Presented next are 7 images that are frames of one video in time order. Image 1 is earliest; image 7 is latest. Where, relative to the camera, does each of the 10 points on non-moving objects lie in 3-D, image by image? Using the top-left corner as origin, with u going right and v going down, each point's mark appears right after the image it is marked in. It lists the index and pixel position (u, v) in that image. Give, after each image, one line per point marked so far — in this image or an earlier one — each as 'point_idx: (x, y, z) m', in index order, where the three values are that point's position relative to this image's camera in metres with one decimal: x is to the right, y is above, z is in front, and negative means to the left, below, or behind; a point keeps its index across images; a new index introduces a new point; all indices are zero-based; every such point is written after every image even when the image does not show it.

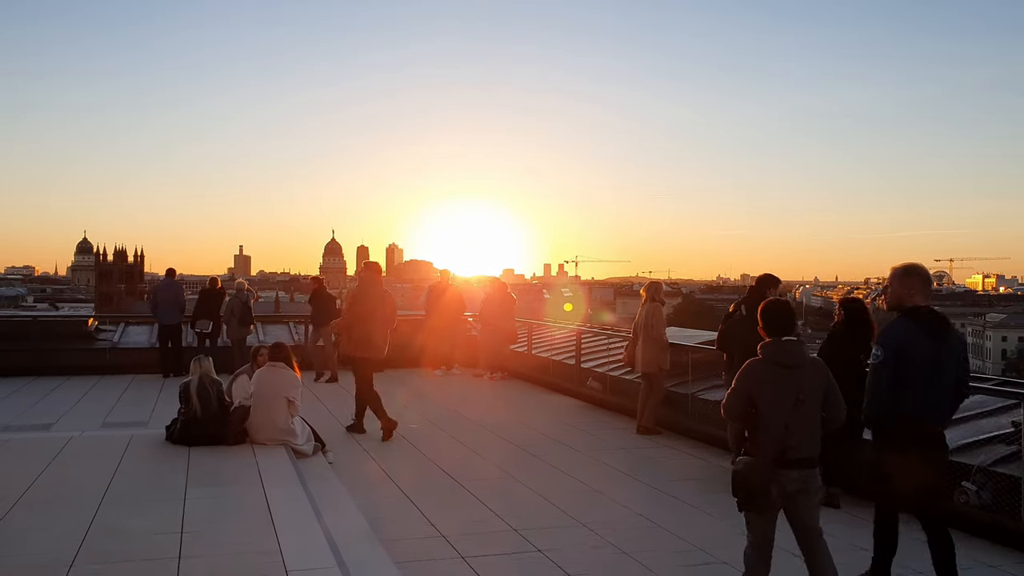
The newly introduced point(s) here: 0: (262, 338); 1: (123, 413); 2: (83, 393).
0: (-4.5, -0.9, +16.0) m
1: (-4.5, -1.5, +10.1) m
2: (-6.0, -1.5, +12.4) m
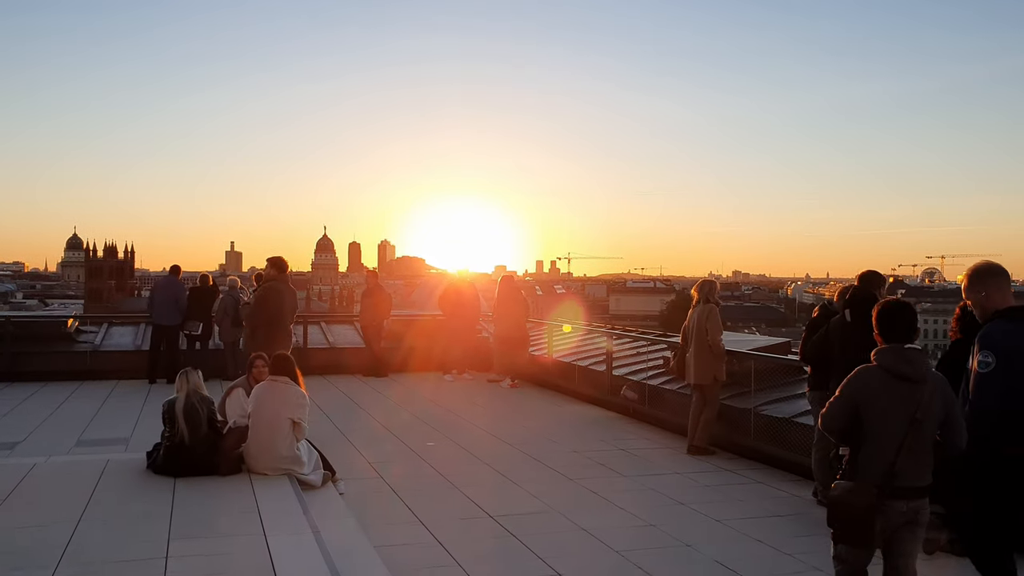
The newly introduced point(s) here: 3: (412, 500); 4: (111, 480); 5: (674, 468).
0: (-4.3, -0.9, +14.8) m
1: (-4.2, -1.4, +8.9) m
2: (-5.7, -1.4, +11.2) m
3: (-0.8, -1.6, +6.7) m
4: (-2.8, -1.3, +6.2) m
5: (+1.4, -1.6, +7.7) m
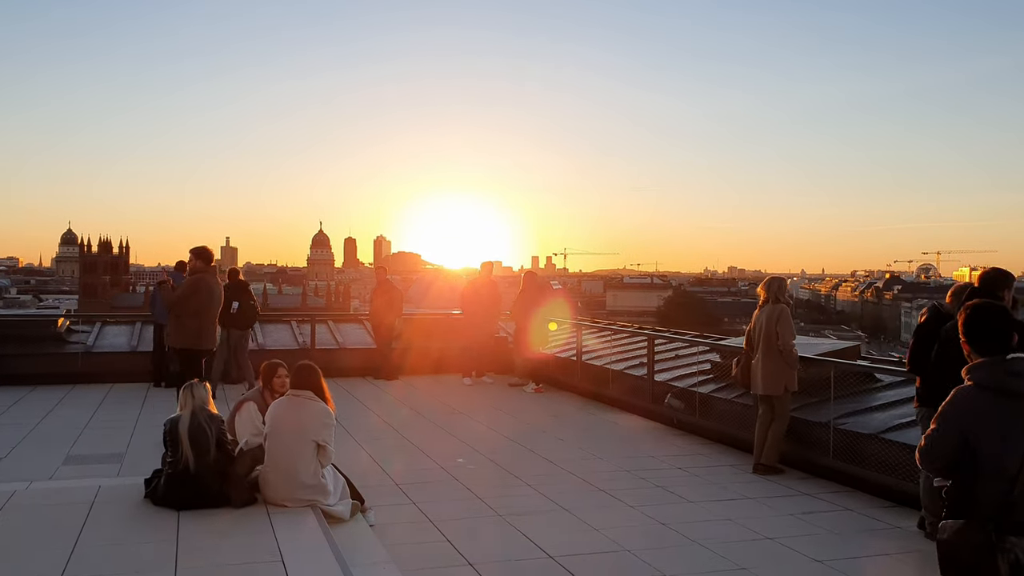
0: (-4.0, -0.8, +13.9) m
1: (-3.8, -1.4, +8.0) m
2: (-5.4, -1.4, +10.3) m
3: (-0.4, -1.6, +5.8) m
4: (-2.4, -1.3, +5.3) m
5: (+1.8, -1.5, +6.8) m
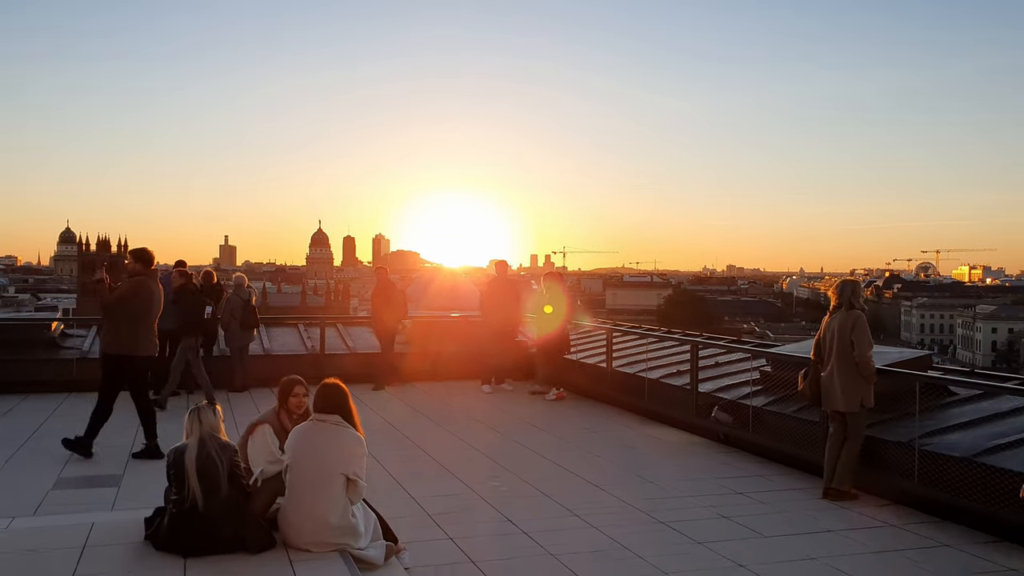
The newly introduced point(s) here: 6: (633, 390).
0: (-3.7, -0.8, +13.2) m
1: (-3.5, -1.5, +7.3) m
2: (-5.1, -1.4, +9.5) m
3: (-0.1, -1.6, +5.1) m
4: (-2.1, -1.4, +4.5) m
5: (+2.1, -1.6, +6.0) m
6: (+1.4, -1.2, +10.2) m
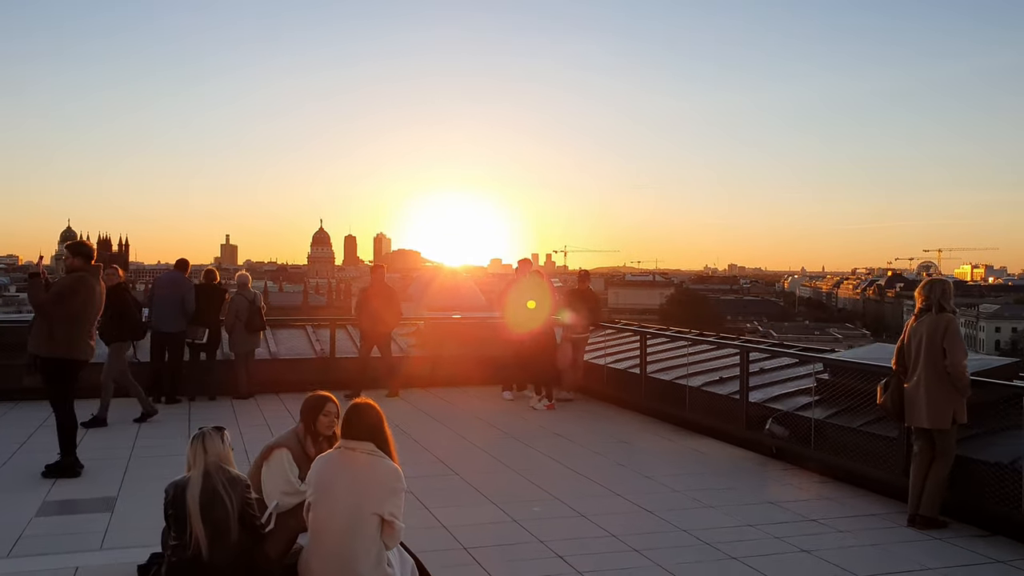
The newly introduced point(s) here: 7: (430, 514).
0: (-3.4, -0.8, +12.4) m
1: (-3.2, -1.5, +6.5) m
2: (-4.8, -1.4, +8.7) m
3: (+0.2, -1.6, +4.3) m
4: (-1.8, -1.4, +3.8) m
5: (+2.4, -1.6, +5.3) m
6: (+1.7, -1.2, +9.4) m
7: (-0.6, -1.5, +6.0) m
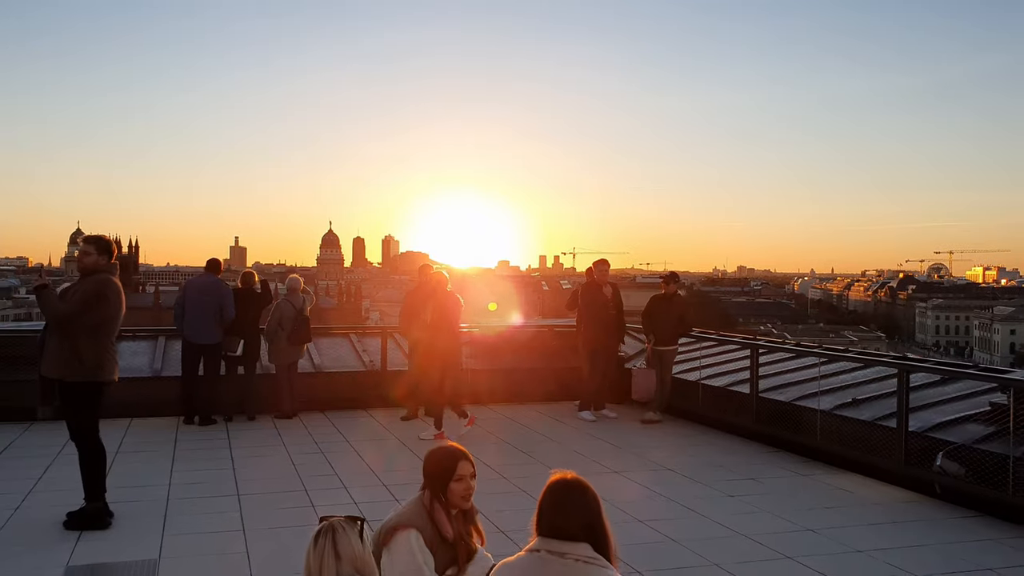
0: (-2.5, -0.9, +11.1) m
1: (-2.4, -1.5, +5.2) m
2: (-3.9, -1.5, +7.5) m
3: (+1.0, -1.7, +3.0) m
4: (-1.0, -1.4, +2.5) m
5: (+3.2, -1.6, +3.9) m
6: (+2.6, -1.2, +8.1) m
7: (+0.3, -1.6, +4.7) m
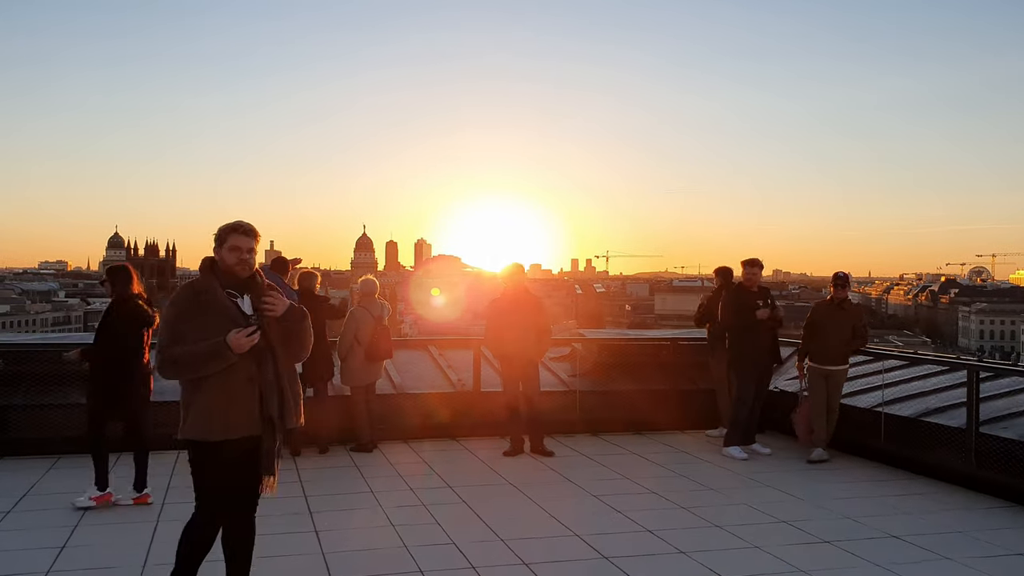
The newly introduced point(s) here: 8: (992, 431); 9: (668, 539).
0: (-1.3, -1.0, +9.3) m
1: (-1.4, -1.5, +3.5) m
2: (-2.9, -1.5, +5.8) m
3: (+1.9, -1.7, +1.1) m
4: (-0.1, -1.4, +0.6) m
5: (+4.1, -1.6, +2.0) m
6: (+3.7, -1.3, +6.2) m
7: (+1.2, -1.6, +2.8) m
8: (+3.6, -1.1, +6.6) m
9: (+1.0, -1.6, +5.6) m
